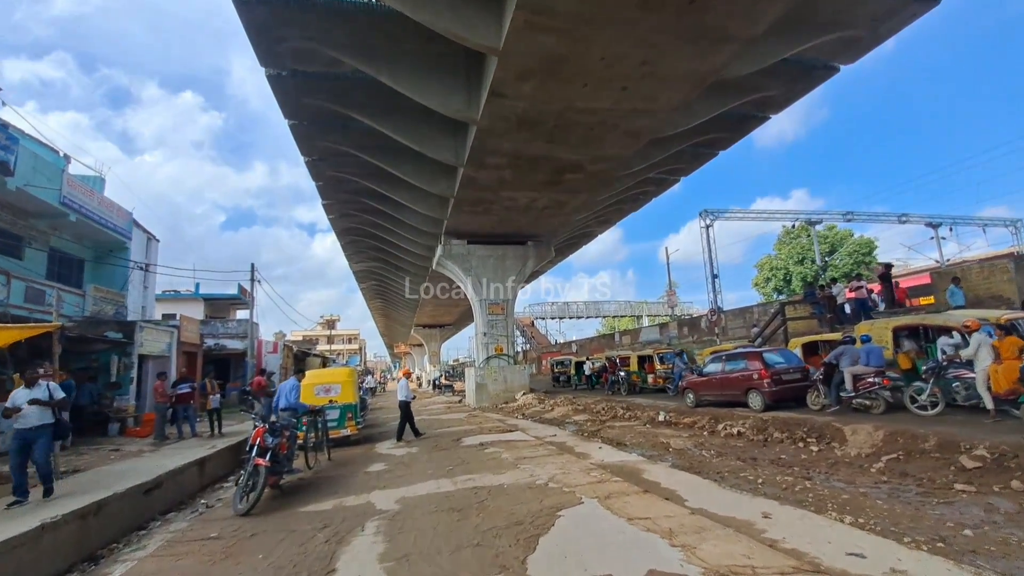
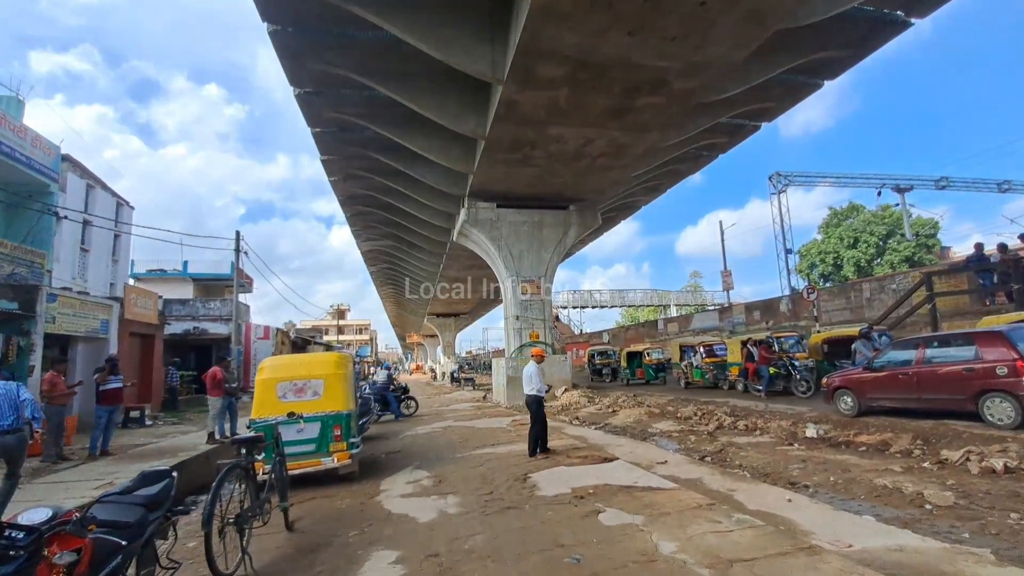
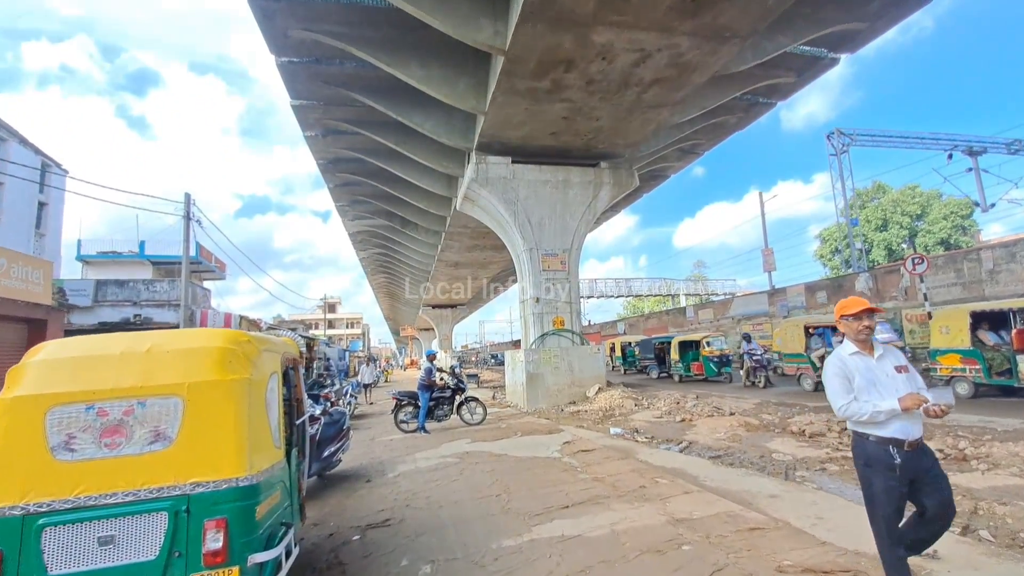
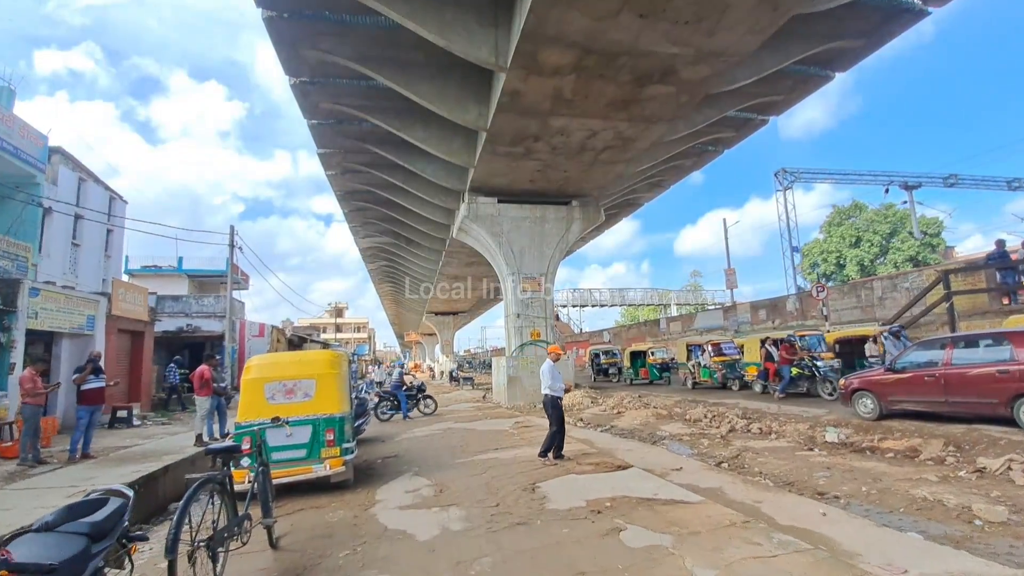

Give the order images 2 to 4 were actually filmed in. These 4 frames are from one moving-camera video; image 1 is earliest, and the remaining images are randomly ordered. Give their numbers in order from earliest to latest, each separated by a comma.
2, 4, 3
